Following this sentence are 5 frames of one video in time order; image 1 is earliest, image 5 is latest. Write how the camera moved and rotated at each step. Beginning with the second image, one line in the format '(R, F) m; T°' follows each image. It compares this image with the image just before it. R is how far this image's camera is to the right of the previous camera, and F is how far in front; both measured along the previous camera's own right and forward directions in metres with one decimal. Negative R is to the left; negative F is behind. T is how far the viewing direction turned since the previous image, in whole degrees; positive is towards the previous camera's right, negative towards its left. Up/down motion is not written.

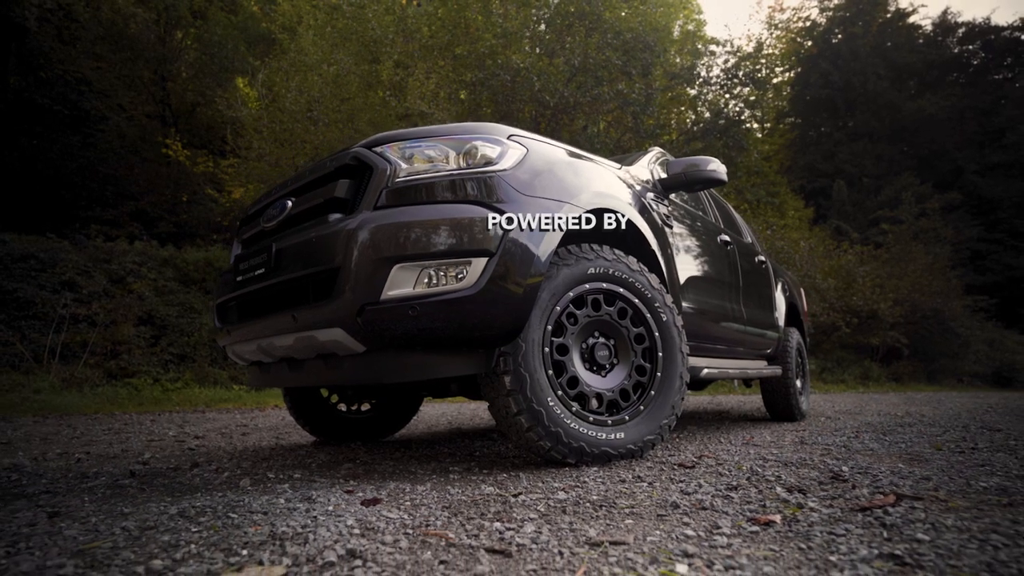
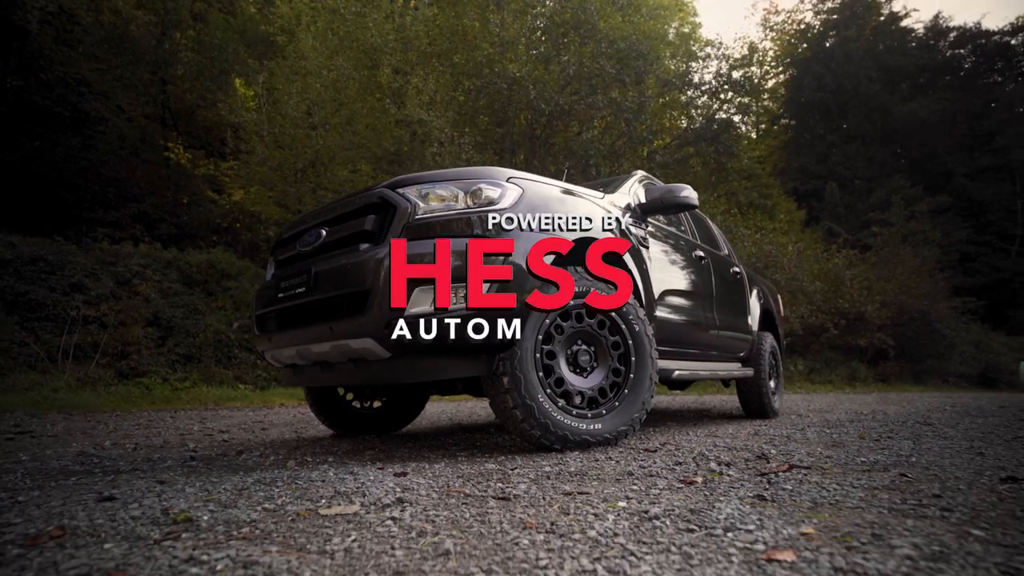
(0.0, -0.4) m; 0°
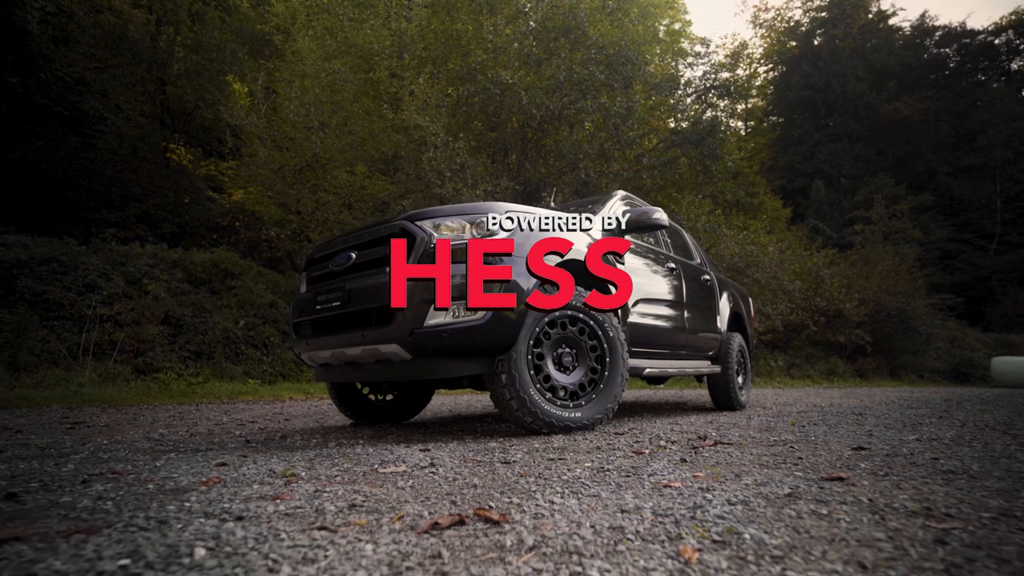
(0.0, -0.6) m; +1°
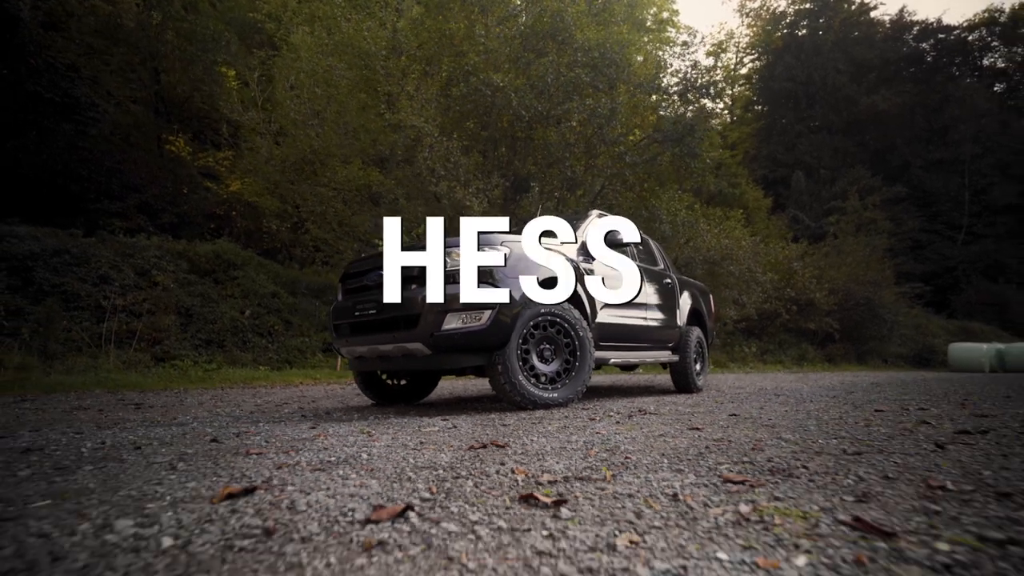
(0.0, -1.0) m; +1°
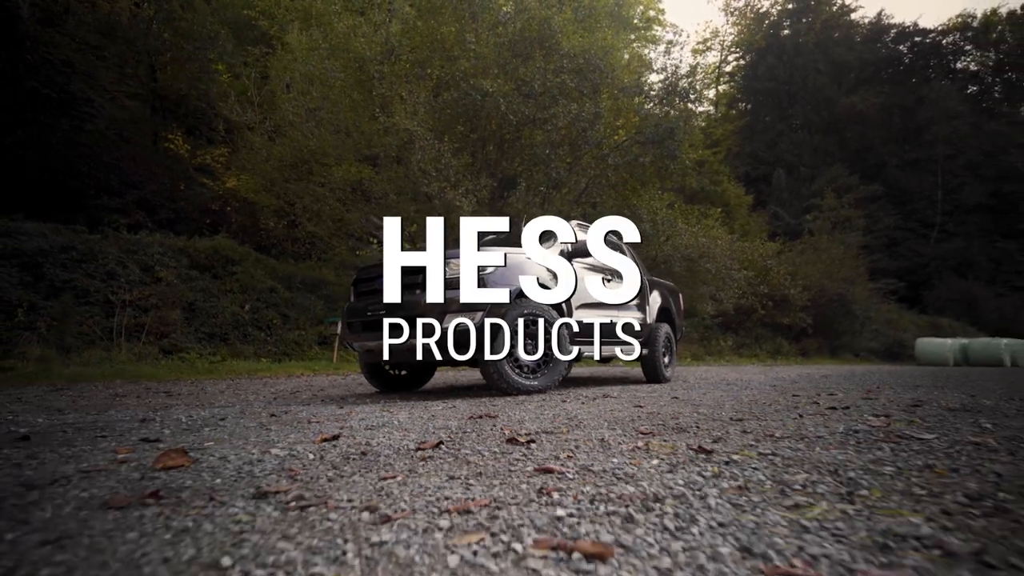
(0.0, -0.7) m; +1°
